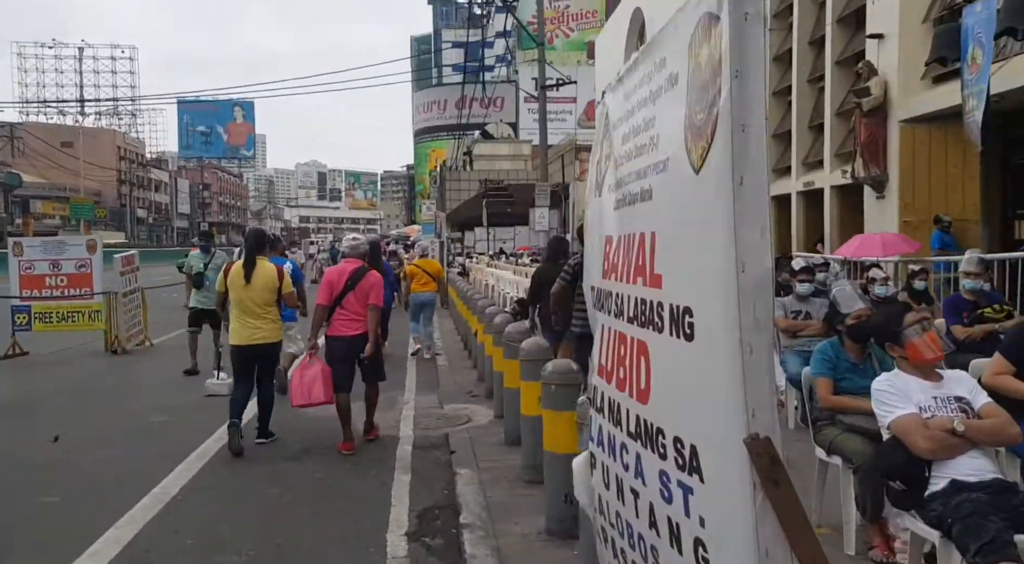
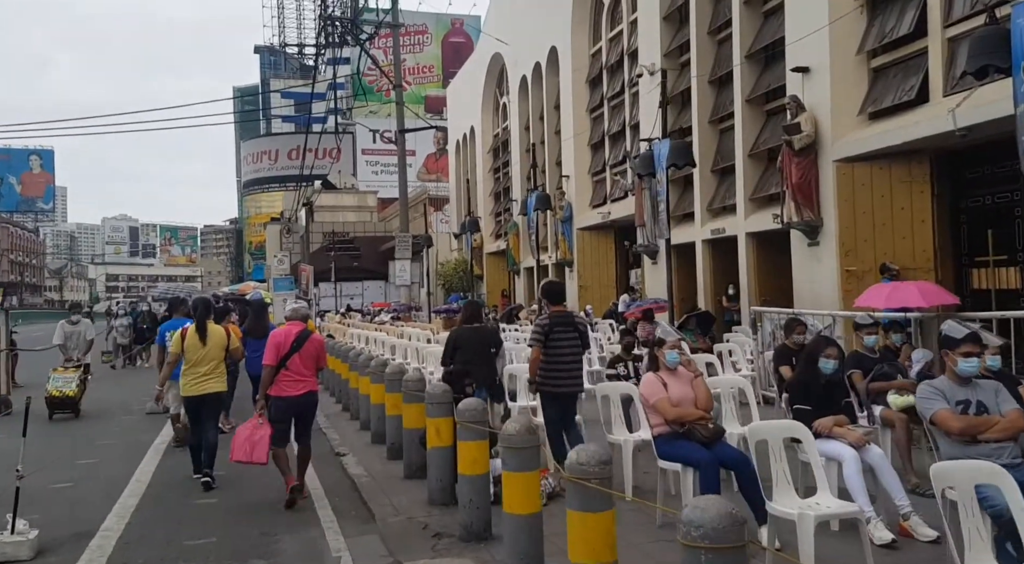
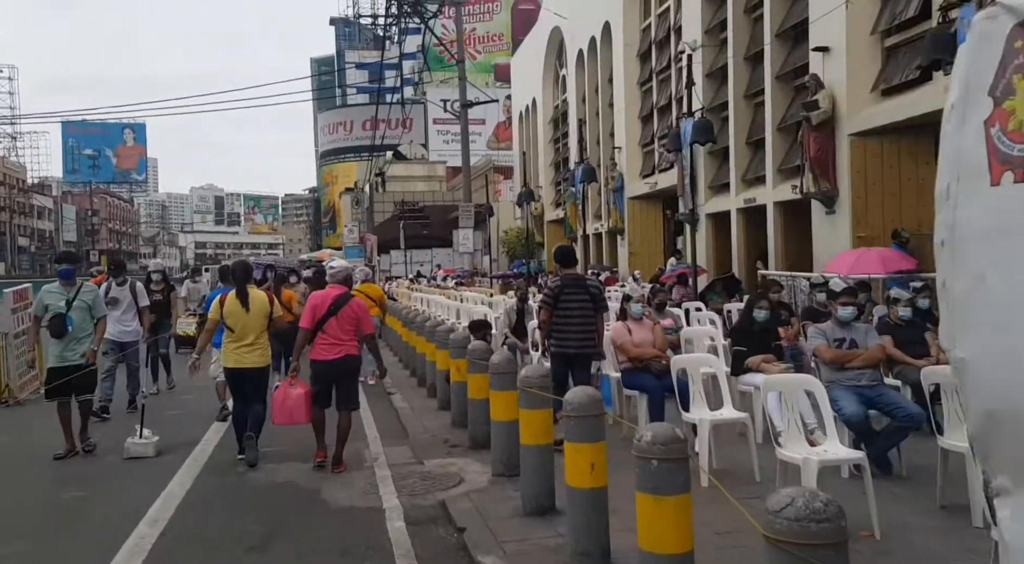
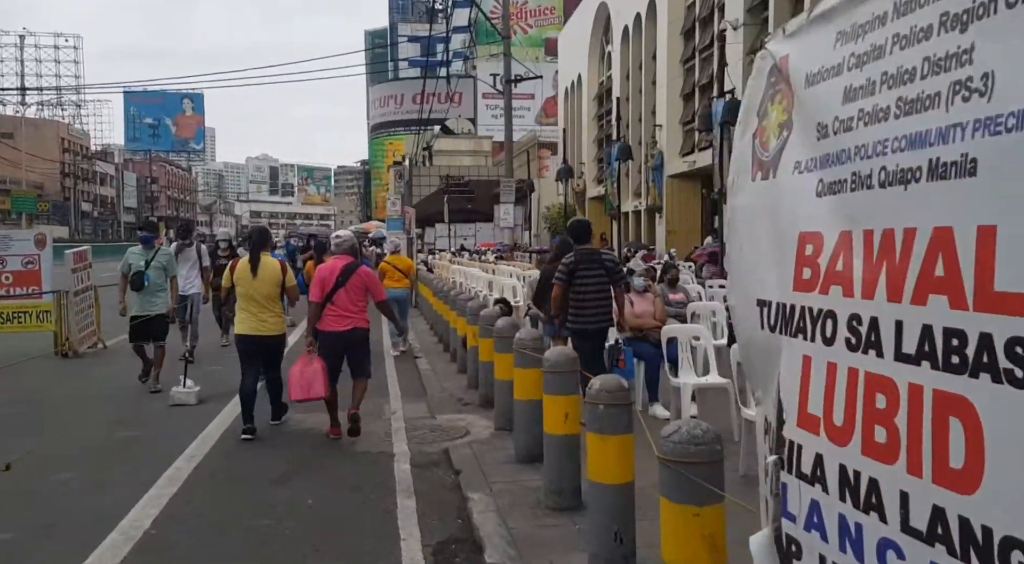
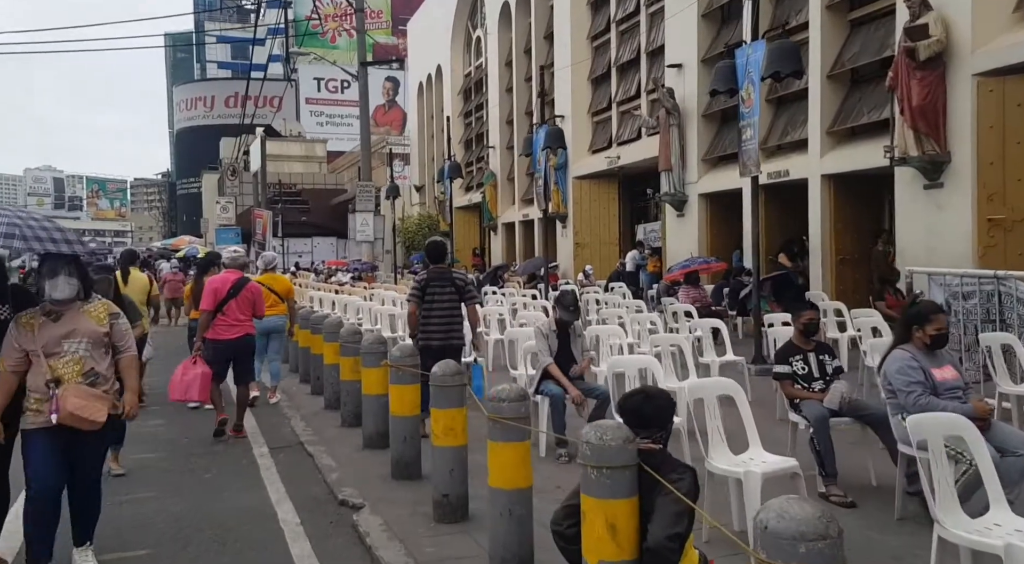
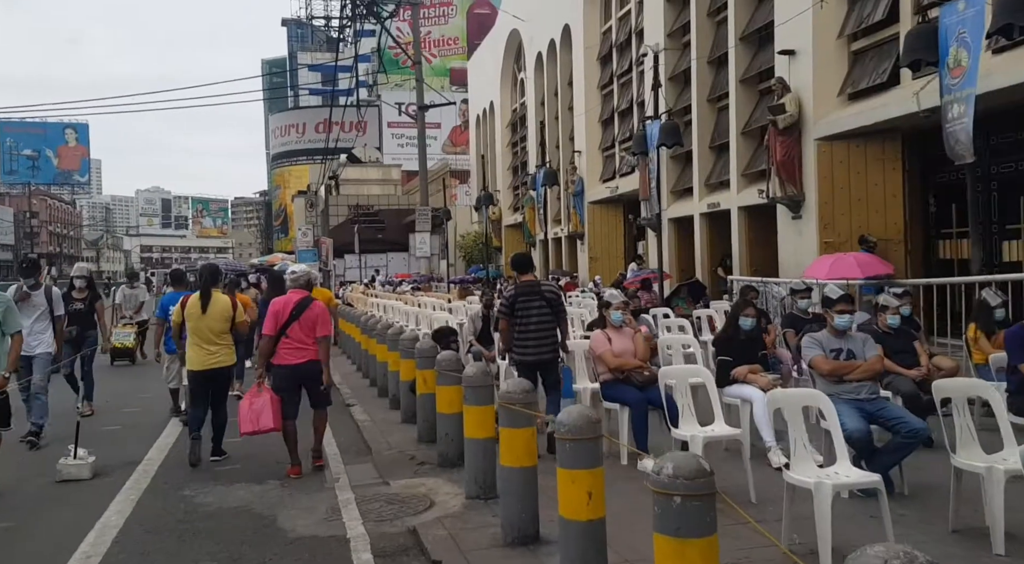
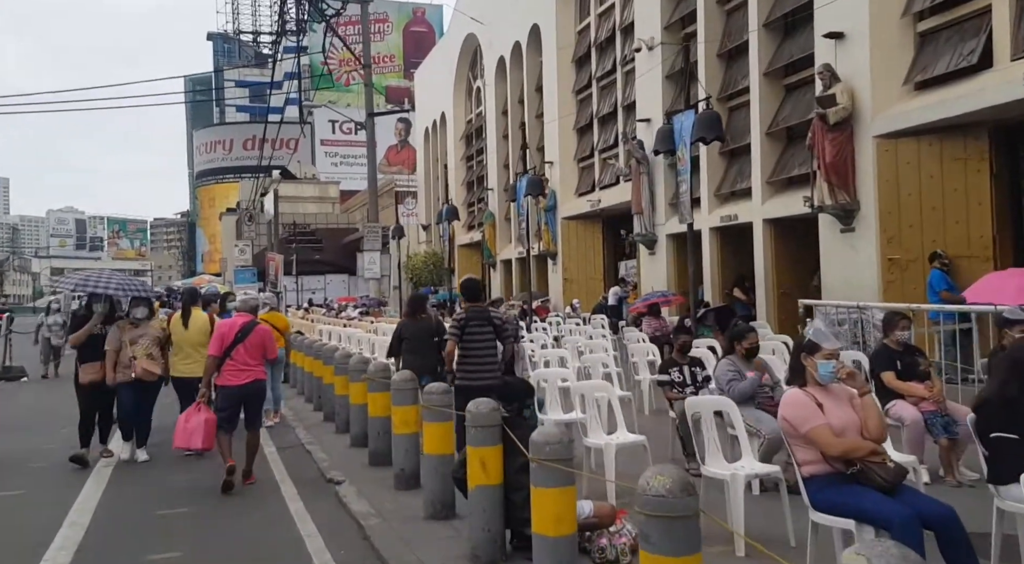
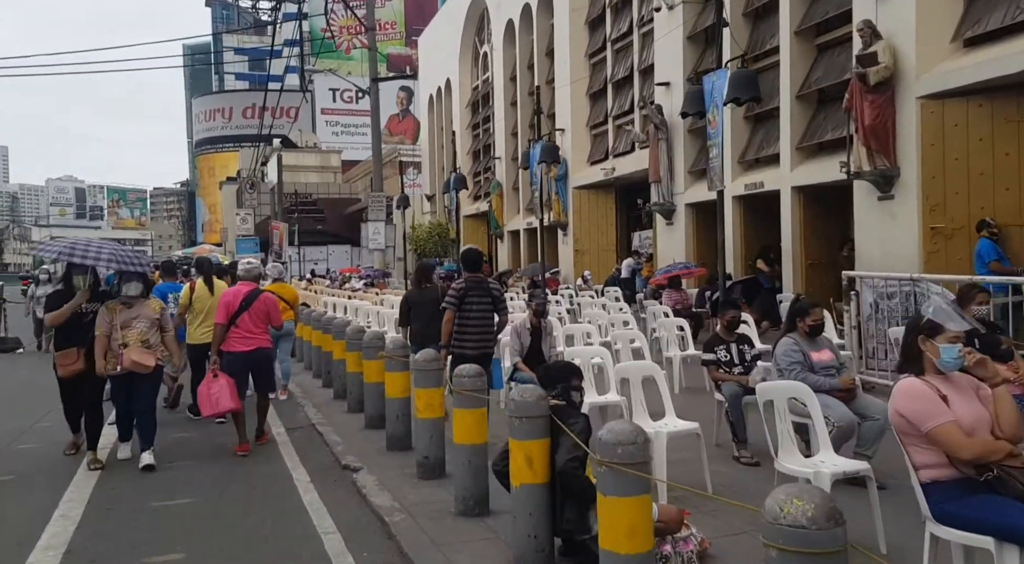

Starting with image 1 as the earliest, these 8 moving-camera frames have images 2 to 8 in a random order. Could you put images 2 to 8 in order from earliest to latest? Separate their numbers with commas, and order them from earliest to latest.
4, 3, 6, 2, 7, 8, 5
